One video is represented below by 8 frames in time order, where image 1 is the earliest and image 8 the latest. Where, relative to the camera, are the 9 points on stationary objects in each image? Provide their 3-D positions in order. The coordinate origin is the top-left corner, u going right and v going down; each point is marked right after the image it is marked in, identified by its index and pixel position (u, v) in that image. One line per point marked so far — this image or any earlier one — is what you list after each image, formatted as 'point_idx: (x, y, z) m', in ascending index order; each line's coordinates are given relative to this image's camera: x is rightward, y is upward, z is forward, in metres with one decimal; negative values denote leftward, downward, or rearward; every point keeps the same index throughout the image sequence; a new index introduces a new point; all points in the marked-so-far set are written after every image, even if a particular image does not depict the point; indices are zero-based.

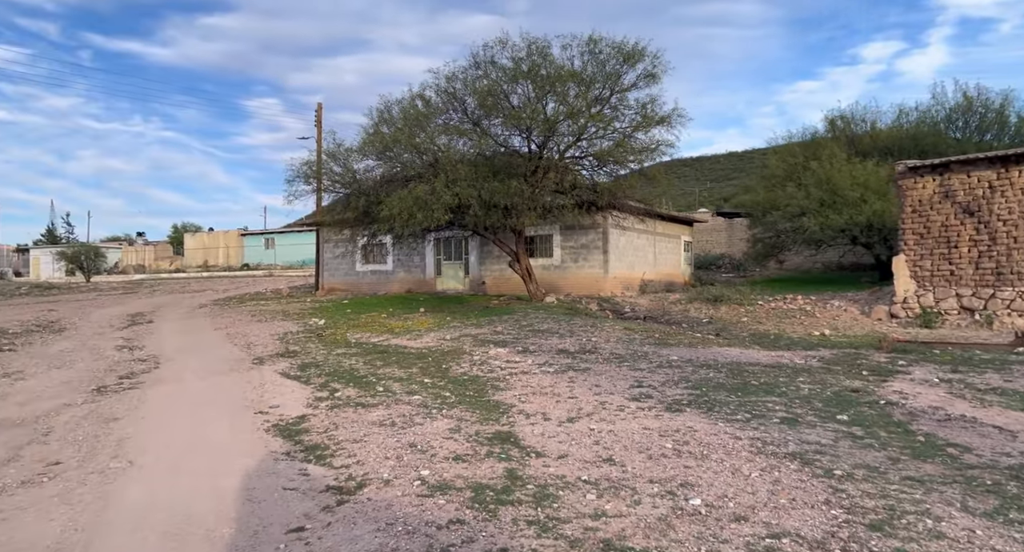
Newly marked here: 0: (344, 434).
0: (-1.9, -1.8, +7.5) m
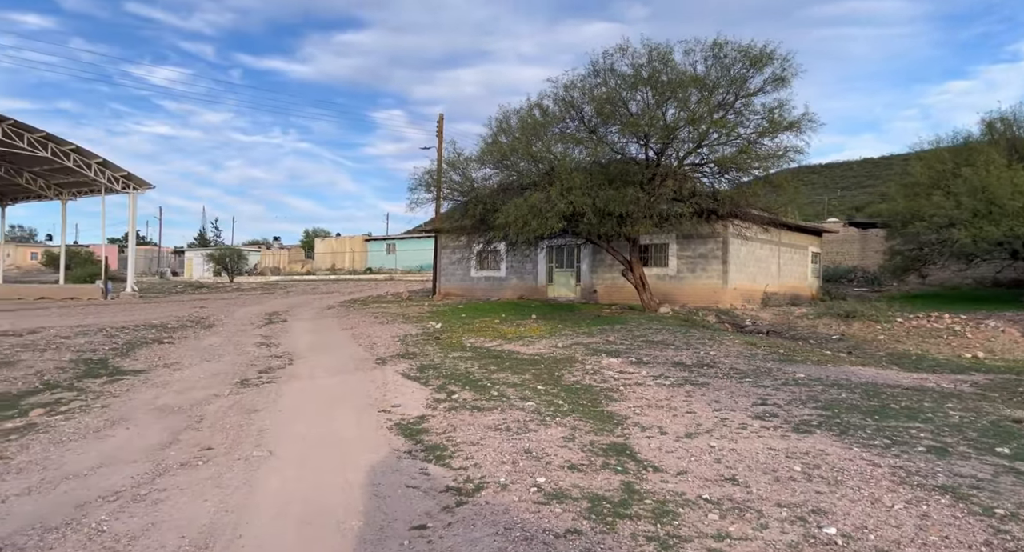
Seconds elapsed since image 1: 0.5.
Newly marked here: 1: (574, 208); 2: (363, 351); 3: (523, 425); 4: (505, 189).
0: (-0.6, -1.9, +7.7) m
1: (+1.5, +1.6, +15.5) m
2: (-3.1, -1.6, +14.1) m
3: (+0.1, -1.8, +8.0) m
4: (-0.1, +2.3, +17.5) m
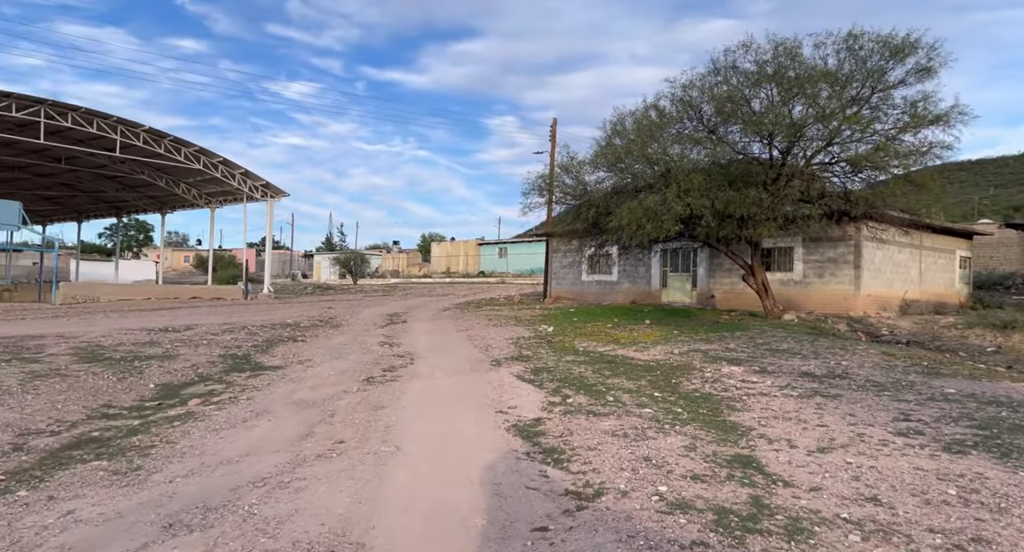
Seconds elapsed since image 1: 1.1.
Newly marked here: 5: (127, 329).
0: (+0.8, -1.9, +7.7) m
1: (+4.1, +1.5, +15.1) m
2: (-0.7, -1.7, +14.5) m
3: (+1.5, -1.8, +7.8) m
4: (+2.8, +2.2, +17.3) m
5: (-9.1, -1.3, +15.8) m
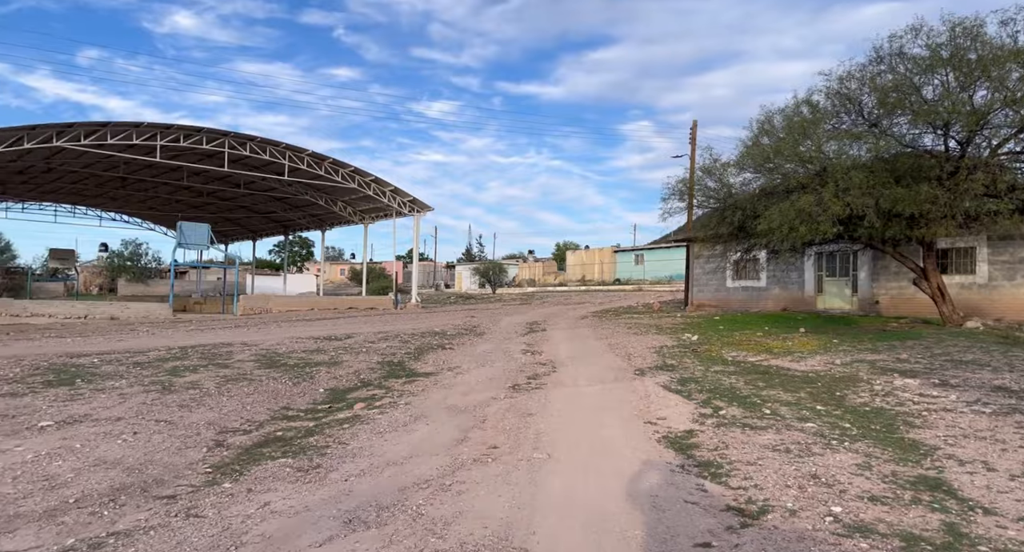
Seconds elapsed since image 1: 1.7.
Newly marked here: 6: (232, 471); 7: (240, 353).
0: (+2.5, -2.0, +7.4) m
1: (+7.1, +1.4, +14.0) m
2: (+2.4, -1.9, +14.3) m
3: (+3.3, -1.9, +7.3) m
4: (+6.3, +2.0, +16.4) m
5: (-5.6, -1.6, +17.2) m
6: (-2.5, -1.8, +6.0) m
7: (-5.7, -1.6, +13.7) m
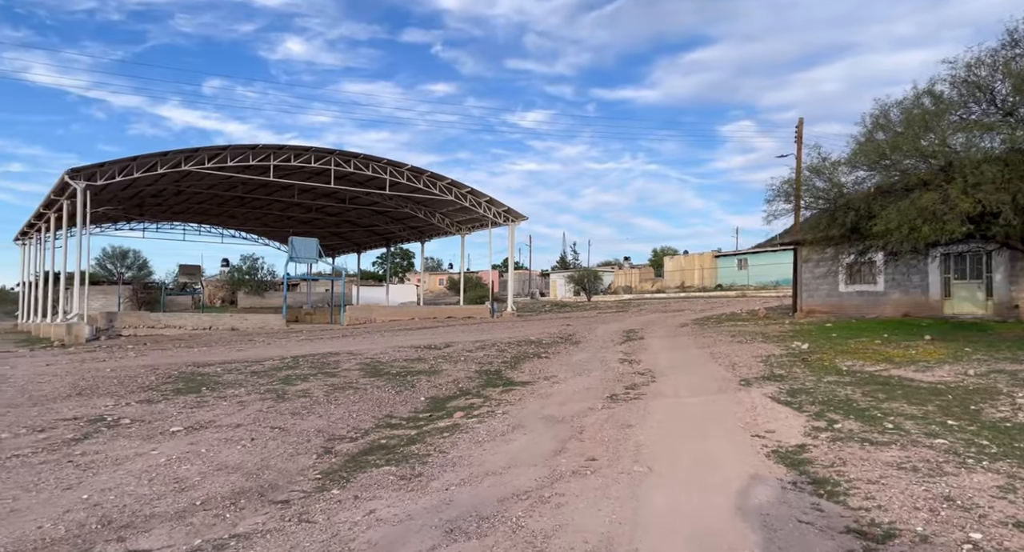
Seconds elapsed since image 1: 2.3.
0: (+3.6, -2.0, +6.9) m
1: (+9.1, +1.4, +12.8) m
2: (+4.4, -2.0, +13.7) m
3: (+4.3, -1.9, +6.7) m
4: (+8.6, +2.0, +15.3) m
5: (-3.1, -1.9, +17.8) m
6: (-1.6, -1.9, +6.3) m
7: (-3.6, -1.8, +14.3) m
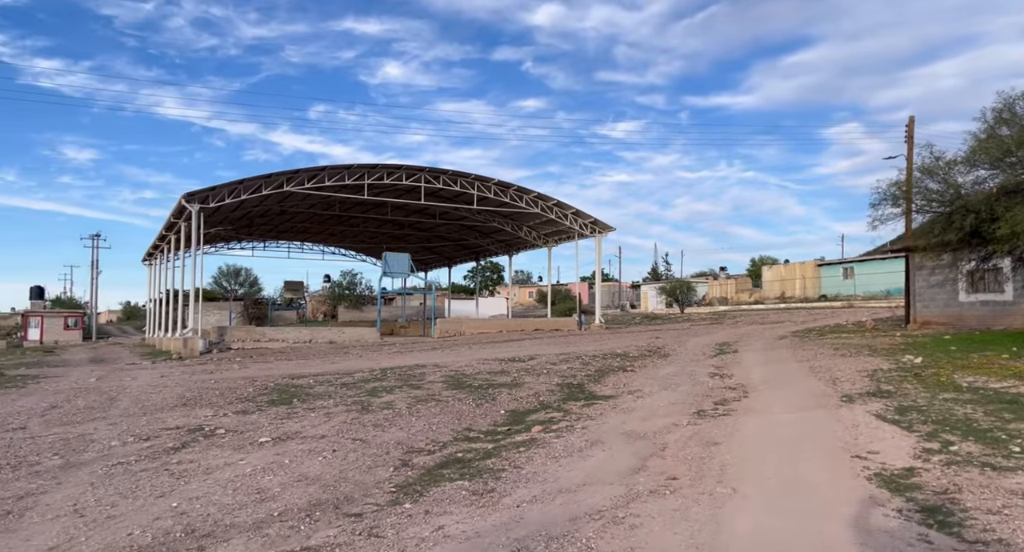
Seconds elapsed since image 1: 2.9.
0: (+4.3, -2.1, +6.2) m
1: (+10.5, +1.3, +11.4) m
2: (+6.1, -2.2, +12.9) m
3: (+5.0, -2.0, +6.0) m
4: (+10.4, +1.8, +14.0) m
5: (-0.8, -2.3, +17.9) m
6: (-0.9, -2.0, +6.3) m
7: (-1.8, -2.2, +14.6) m
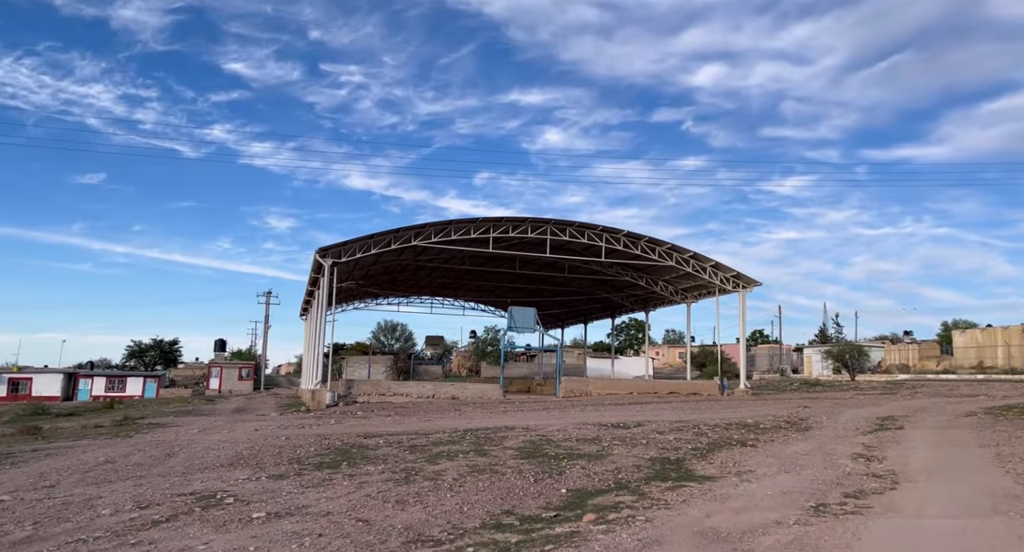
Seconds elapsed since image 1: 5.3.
0: (+4.0, -2.4, +3.6) m
1: (+11.3, +0.6, +7.5) m
2: (+7.3, -3.0, +9.7) m
3: (+4.7, -2.3, +3.2) m
4: (+11.7, +0.9, +10.1) m
5: (+1.7, -3.6, +16.1) m
6: (-1.1, -2.4, +4.9) m
7: (0.0, -3.2, +13.1) m
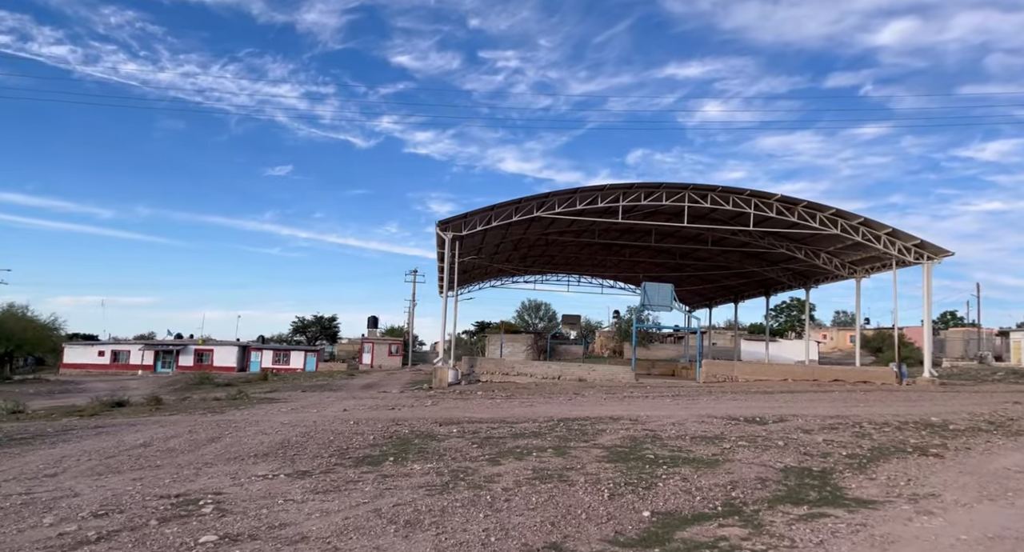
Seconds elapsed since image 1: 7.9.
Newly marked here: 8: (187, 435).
0: (+3.3, -2.0, +0.6) m
1: (+11.3, +1.2, +2.7) m
2: (+7.9, -2.4, +5.8) m
3: (+3.9, -1.9, +0.1) m
4: (+12.3, +1.6, +5.1) m
5: (+4.0, -2.9, +13.4) m
6: (-1.3, -2.0, +3.1) m
7: (+1.6, -2.6, +10.8) m
8: (-4.8, -2.4, +9.9) m
